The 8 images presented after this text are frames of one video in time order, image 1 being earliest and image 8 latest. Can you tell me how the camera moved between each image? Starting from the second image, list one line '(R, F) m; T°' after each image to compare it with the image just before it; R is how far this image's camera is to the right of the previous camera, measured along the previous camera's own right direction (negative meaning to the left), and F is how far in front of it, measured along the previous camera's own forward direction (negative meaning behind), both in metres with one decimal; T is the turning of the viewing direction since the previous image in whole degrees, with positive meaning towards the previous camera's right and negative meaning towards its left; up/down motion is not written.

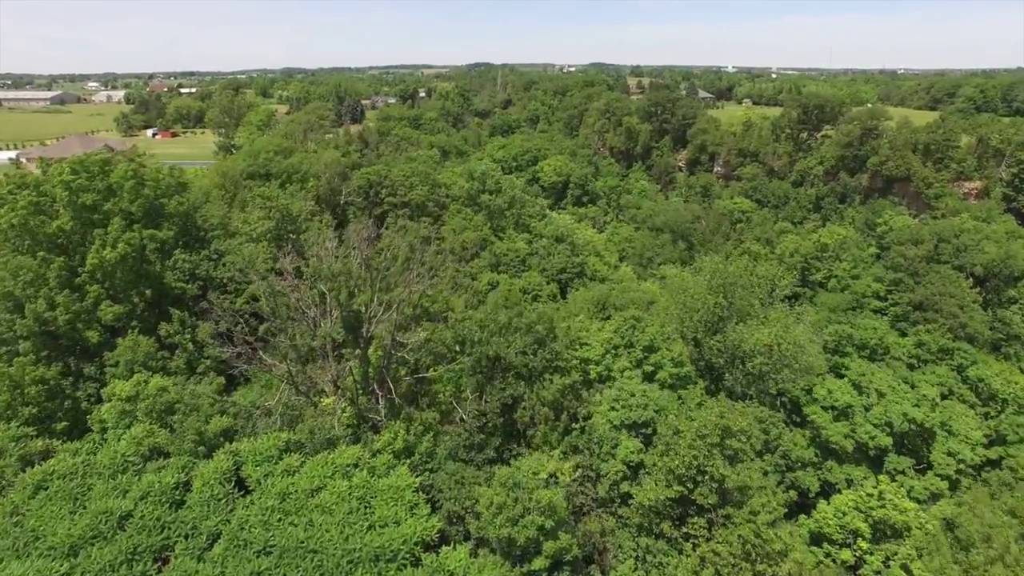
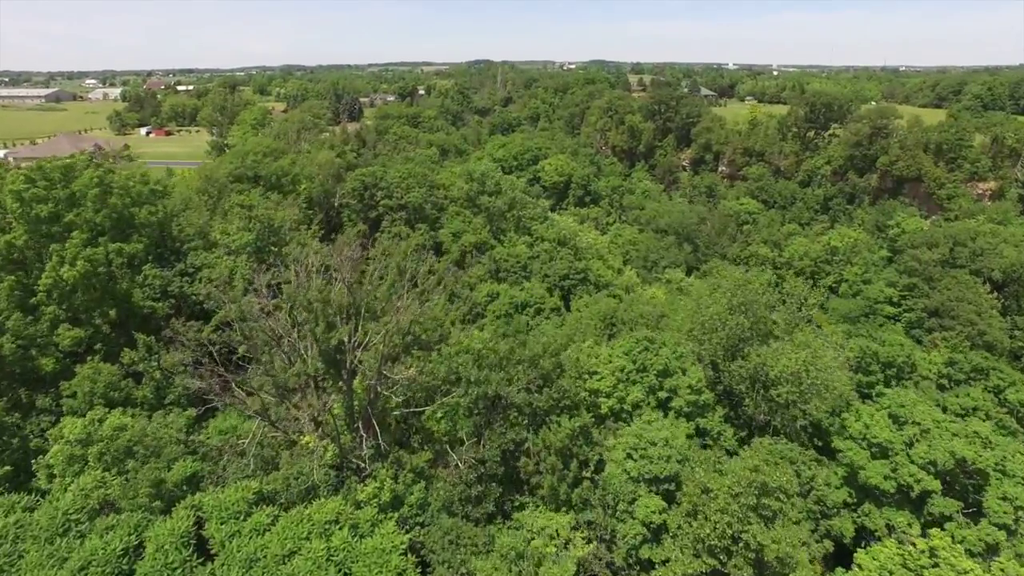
(0.0, +1.6) m; 0°
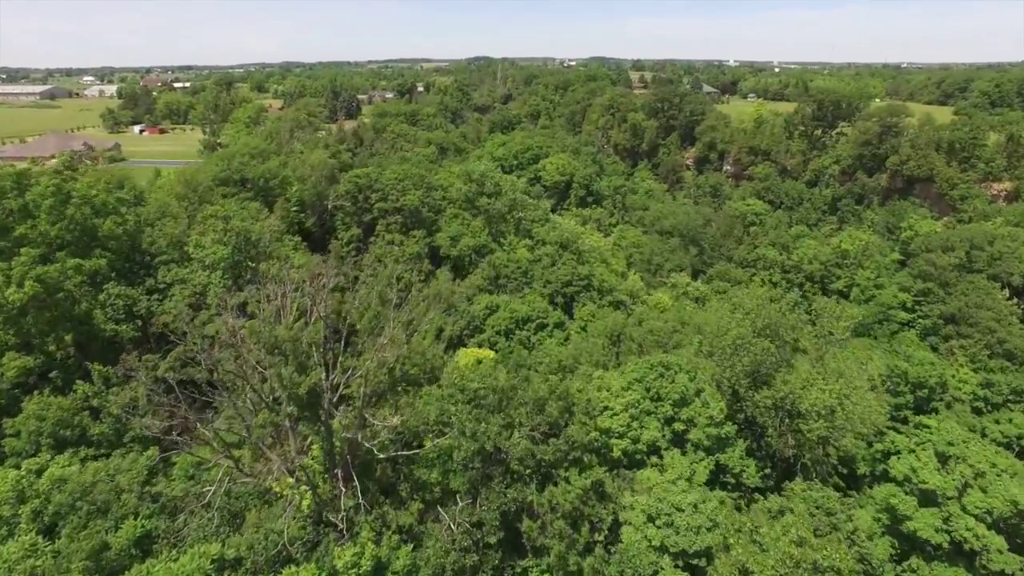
(0.0, +1.6) m; 0°
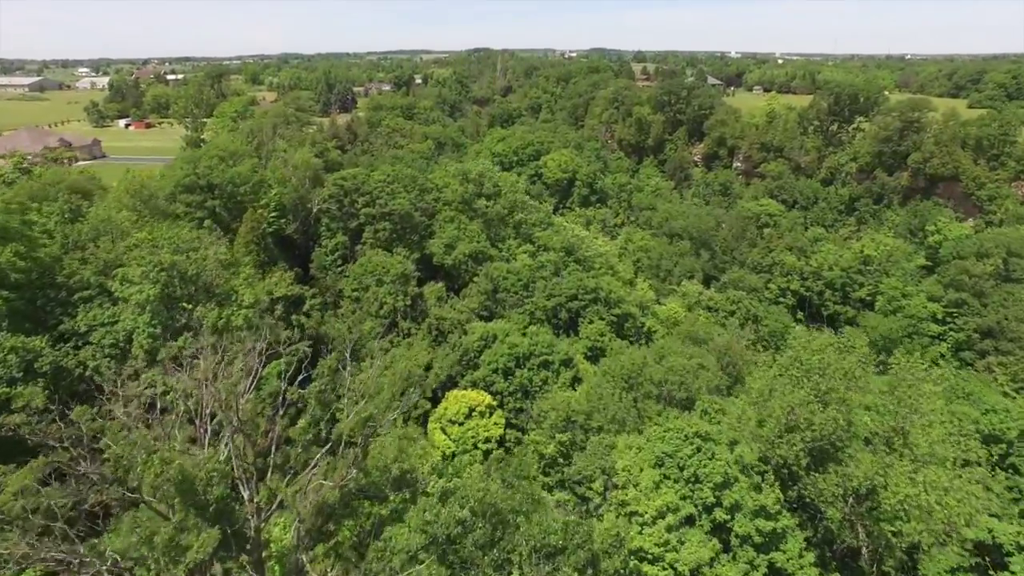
(0.0, +3.3) m; 0°
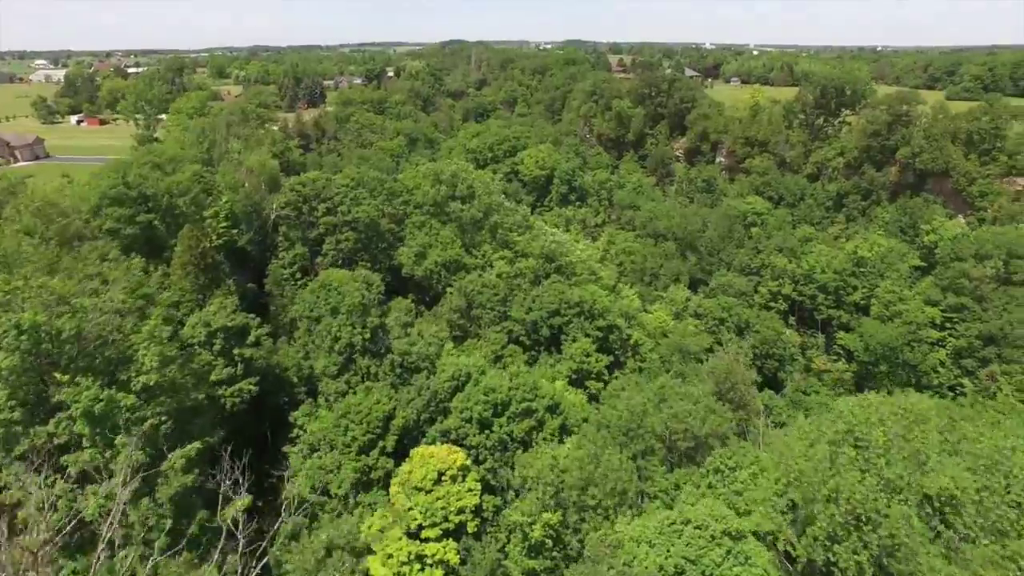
(+0.1, +2.9) m; +2°
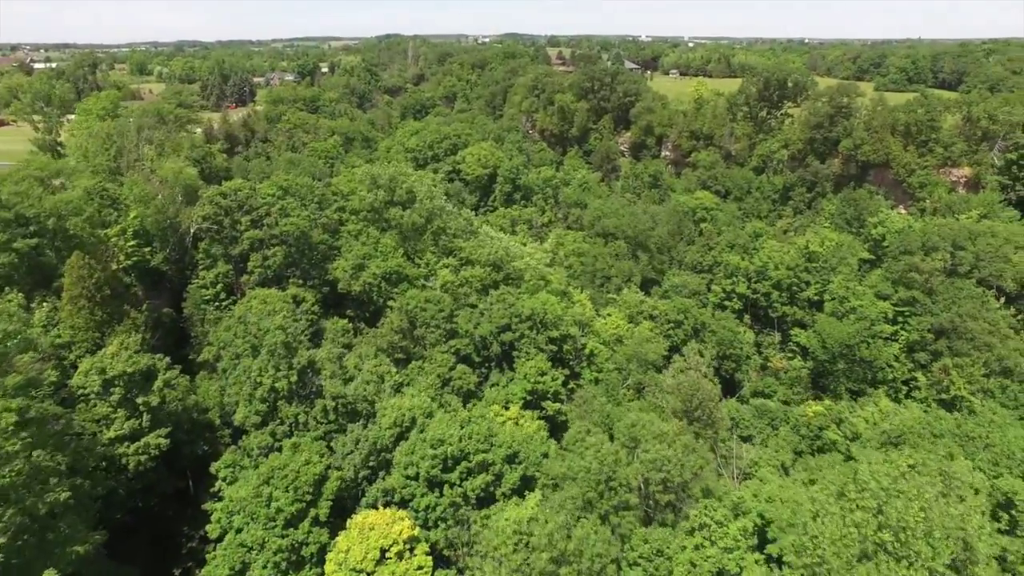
(0.0, +2.2) m; +4°
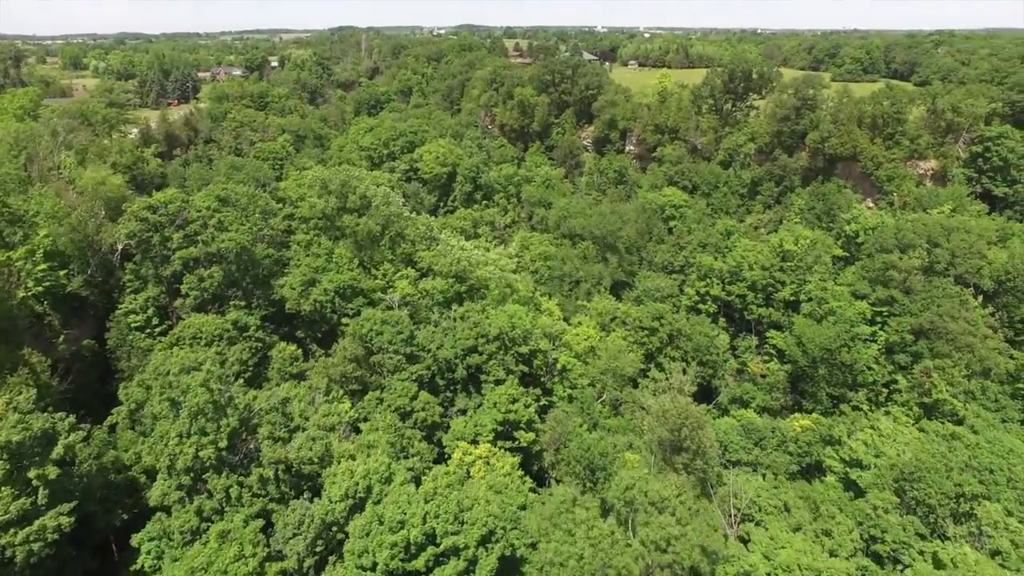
(-0.1, +2.4) m; +3°
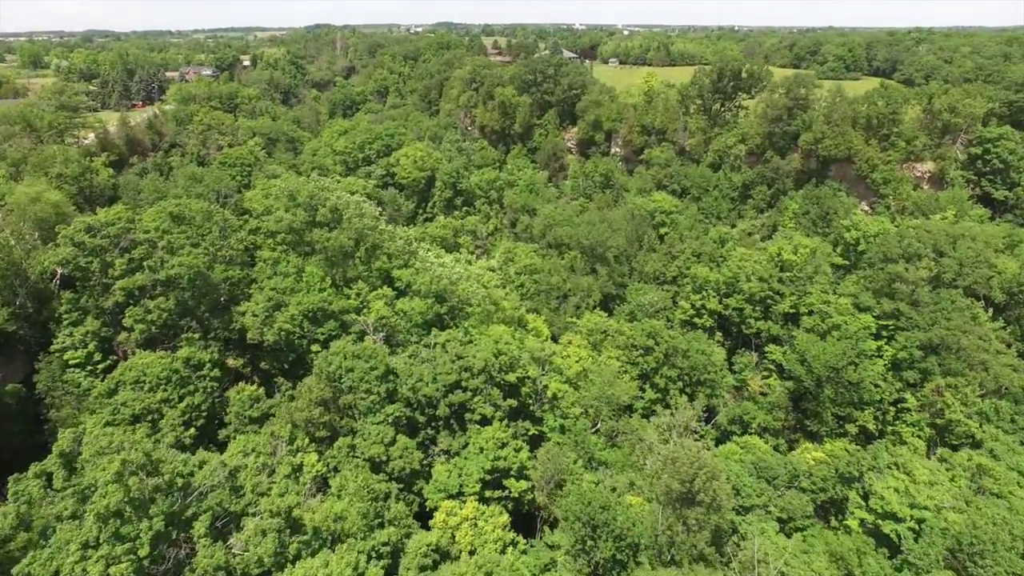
(-0.2, +2.6) m; +2°
